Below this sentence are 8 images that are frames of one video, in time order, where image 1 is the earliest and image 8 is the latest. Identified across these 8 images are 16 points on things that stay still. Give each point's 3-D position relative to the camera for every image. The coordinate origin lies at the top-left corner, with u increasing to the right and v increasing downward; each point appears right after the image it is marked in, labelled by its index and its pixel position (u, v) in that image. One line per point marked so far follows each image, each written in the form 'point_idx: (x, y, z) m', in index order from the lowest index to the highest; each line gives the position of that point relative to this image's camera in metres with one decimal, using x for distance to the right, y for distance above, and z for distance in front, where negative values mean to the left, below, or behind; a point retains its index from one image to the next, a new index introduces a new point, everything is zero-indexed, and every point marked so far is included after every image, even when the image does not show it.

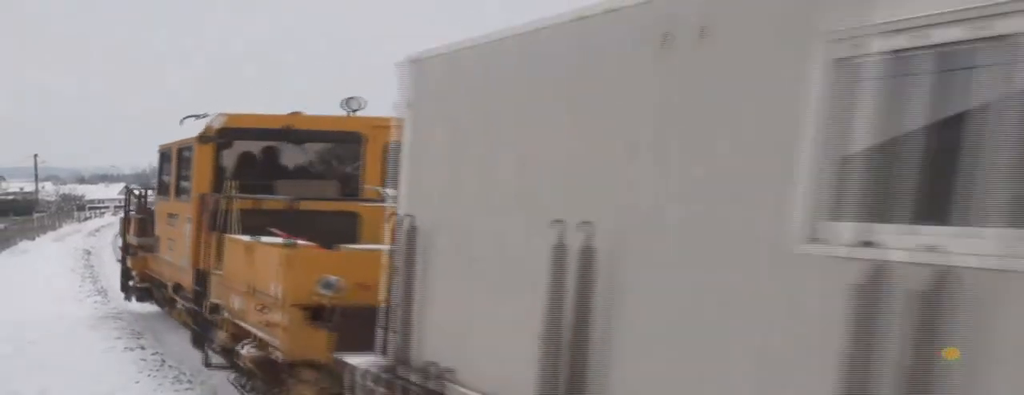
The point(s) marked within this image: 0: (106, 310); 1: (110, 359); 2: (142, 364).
0: (-4.0, -1.1, +14.7) m
1: (-3.6, -1.4, +13.1) m
2: (-3.2, -1.4, +13.0) m
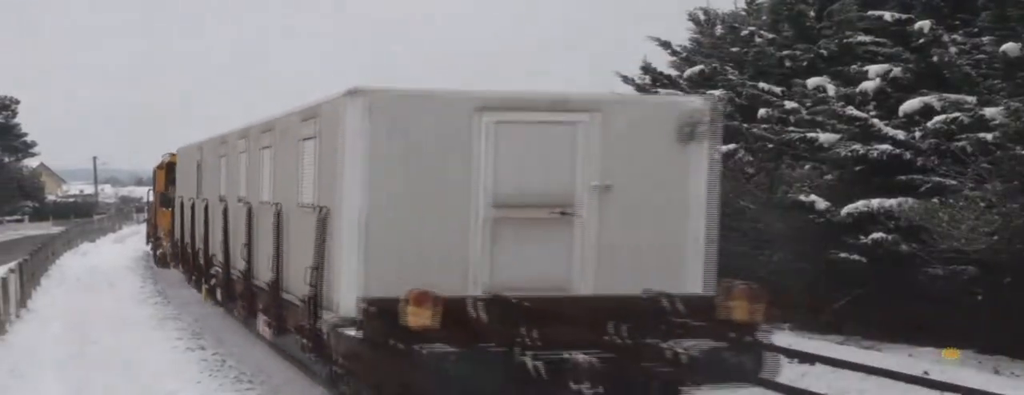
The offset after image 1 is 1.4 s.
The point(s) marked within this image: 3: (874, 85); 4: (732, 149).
0: (-3.4, -1.1, +14.9) m
1: (-3.0, -1.4, +13.3) m
2: (-2.7, -1.5, +13.1) m
3: (+3.2, +1.0, +13.1) m
4: (+2.3, +0.5, +15.3) m
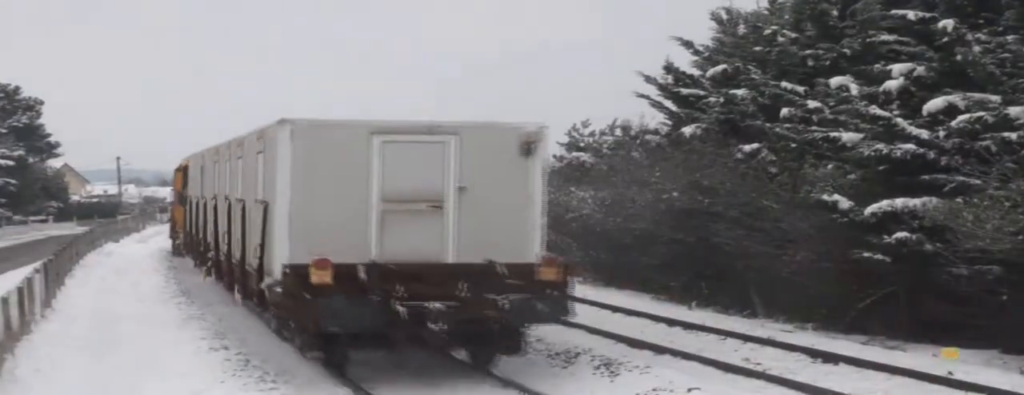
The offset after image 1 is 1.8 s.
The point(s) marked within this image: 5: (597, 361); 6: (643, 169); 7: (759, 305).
0: (-3.2, -1.1, +14.9) m
1: (-2.8, -1.4, +13.3) m
2: (-2.5, -1.5, +13.1) m
3: (+3.4, +1.0, +13.1) m
4: (+2.5, +0.5, +15.3) m
5: (+0.7, -1.4, +12.8) m
6: (+1.4, +0.3, +16.1) m
7: (+2.5, -1.1, +14.8) m
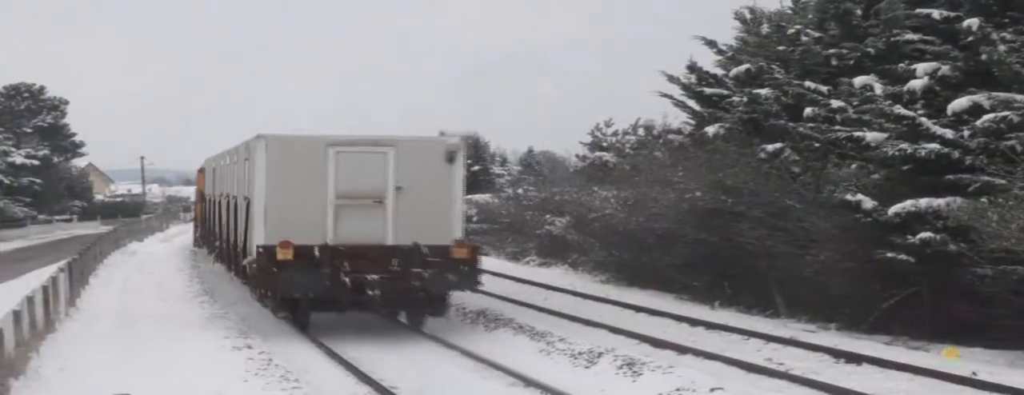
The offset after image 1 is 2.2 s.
0: (-3.0, -1.1, +14.9) m
1: (-2.6, -1.4, +13.3) m
2: (-2.3, -1.5, +13.2) m
3: (+3.6, +1.0, +13.0) m
4: (+2.7, +0.5, +15.2) m
5: (+0.9, -1.4, +12.8) m
6: (+1.7, +0.3, +16.1) m
7: (+2.7, -1.1, +14.8) m
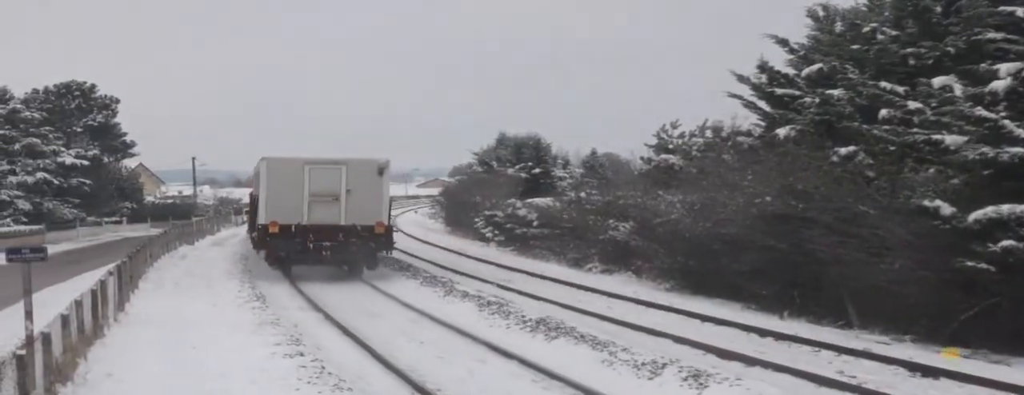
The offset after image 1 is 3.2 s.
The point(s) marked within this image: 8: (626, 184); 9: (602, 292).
0: (-2.4, -1.1, +14.5) m
1: (-2.1, -1.5, +12.9) m
2: (-1.8, -1.5, +12.7) m
3: (+4.1, +0.9, +12.3) m
4: (+3.3, +0.5, +14.6) m
5: (+1.4, -1.4, +12.2) m
6: (+2.3, +0.3, +15.5) m
7: (+3.3, -1.1, +14.1) m
8: (+1.5, +0.2, +18.1) m
9: (+0.9, -1.0, +15.3) m
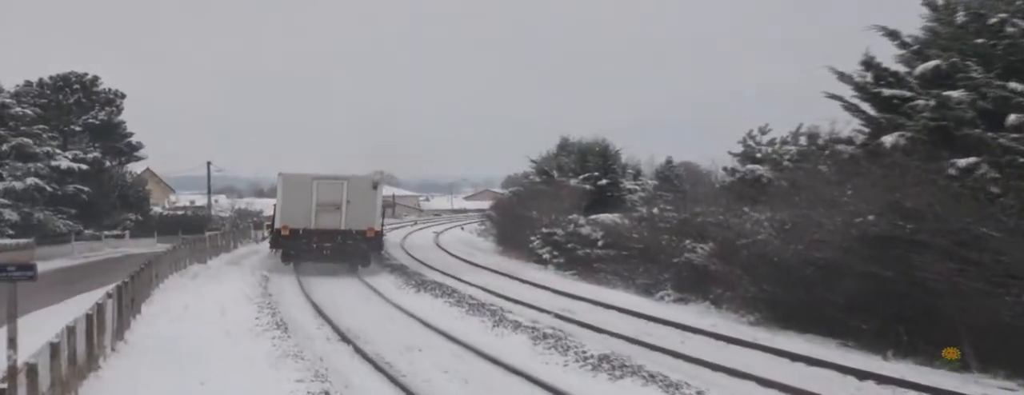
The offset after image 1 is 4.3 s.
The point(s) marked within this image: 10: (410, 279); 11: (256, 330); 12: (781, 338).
0: (-1.9, -1.2, +12.6) m
1: (-1.7, -1.6, +10.9) m
2: (-1.4, -1.6, +10.7) m
3: (+4.5, +0.8, +10.1) m
4: (+3.8, +0.3, +12.4) m
5: (+1.8, -1.6, +10.1) m
6: (+2.9, +0.1, +13.3) m
7: (+3.7, -1.3, +12.0) m
8: (+2.1, 0.0, +16.0) m
9: (+1.4, -1.1, +13.2) m
10: (-1.0, -0.8, +14.6) m
11: (-2.2, -1.1, +13.0) m
12: (+2.4, -1.2, +13.0) m
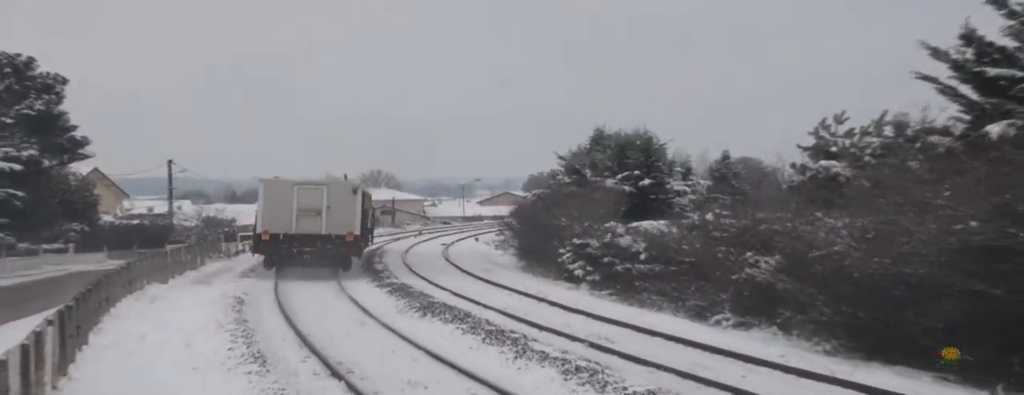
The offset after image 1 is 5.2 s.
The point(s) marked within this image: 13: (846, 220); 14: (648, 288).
0: (-1.7, -1.3, +10.3) m
1: (-1.5, -1.6, +8.7) m
2: (-1.2, -1.6, +8.5) m
3: (+4.7, +0.8, +7.9) m
4: (+4.0, +0.3, +10.2) m
5: (+2.0, -1.6, +7.9) m
6: (+3.0, +0.1, +11.1) m
7: (+3.9, -1.3, +9.7) m
8: (+2.3, 0.0, +13.7) m
9: (+1.6, -1.1, +10.9) m
10: (-0.8, -0.9, +12.4) m
11: (-2.0, -1.2, +10.8) m
12: (+2.5, -1.2, +10.7) m
13: (+2.5, -0.2, +11.4) m
14: (+1.3, -0.9, +13.9) m
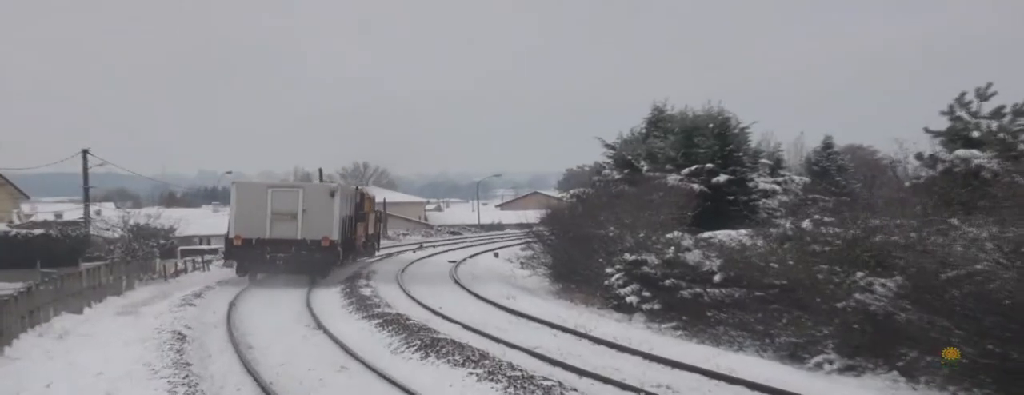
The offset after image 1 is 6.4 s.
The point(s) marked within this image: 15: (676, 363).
0: (-1.5, -1.3, +7.6) m
1: (-1.3, -1.6, +6.0) m
2: (-1.0, -1.6, +5.8) m
3: (+4.8, +0.8, +5.1) m
4: (+4.2, +0.3, +7.4) m
5: (+2.1, -1.6, +5.1) m
6: (+3.2, +0.1, +8.3) m
7: (+4.1, -1.3, +6.9) m
8: (+2.5, 0.0, +11.0) m
9: (+1.8, -1.1, +8.2) m
10: (-0.6, -0.9, +9.7) m
11: (-1.8, -1.2, +8.1) m
12: (+2.7, -1.2, +8.0) m
13: (+2.7, -0.2, +8.6) m
14: (+1.5, -0.9, +11.2) m
15: (+1.0, -1.0, +8.9) m
